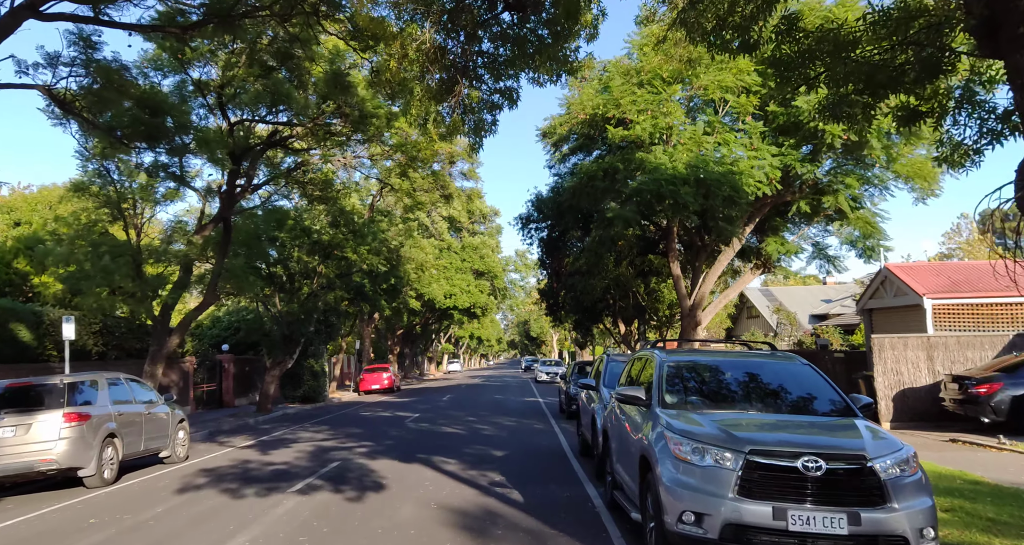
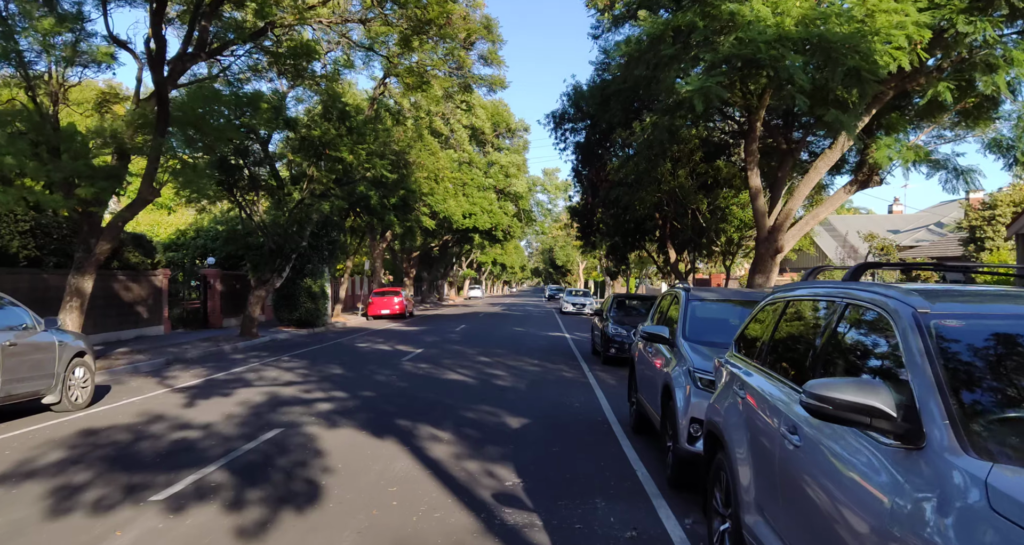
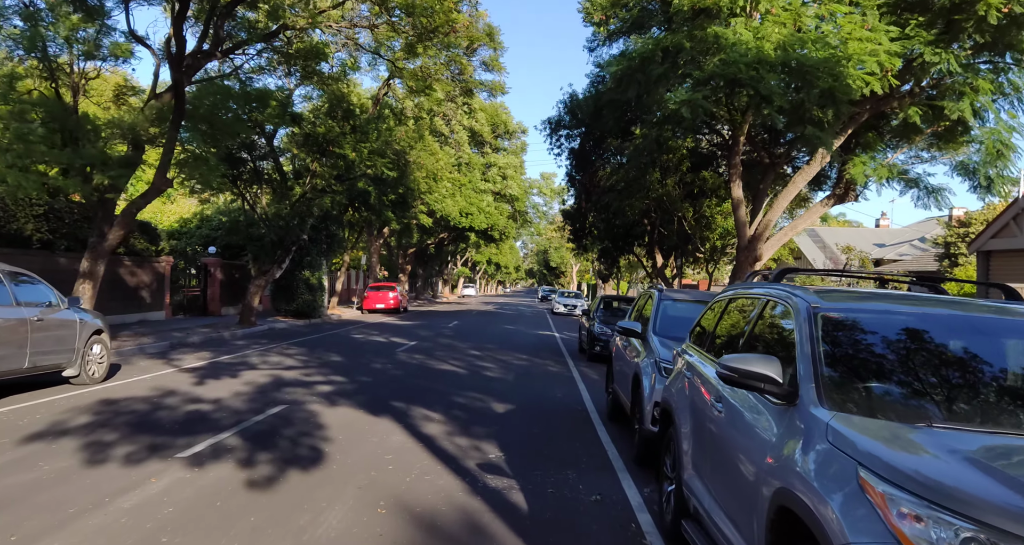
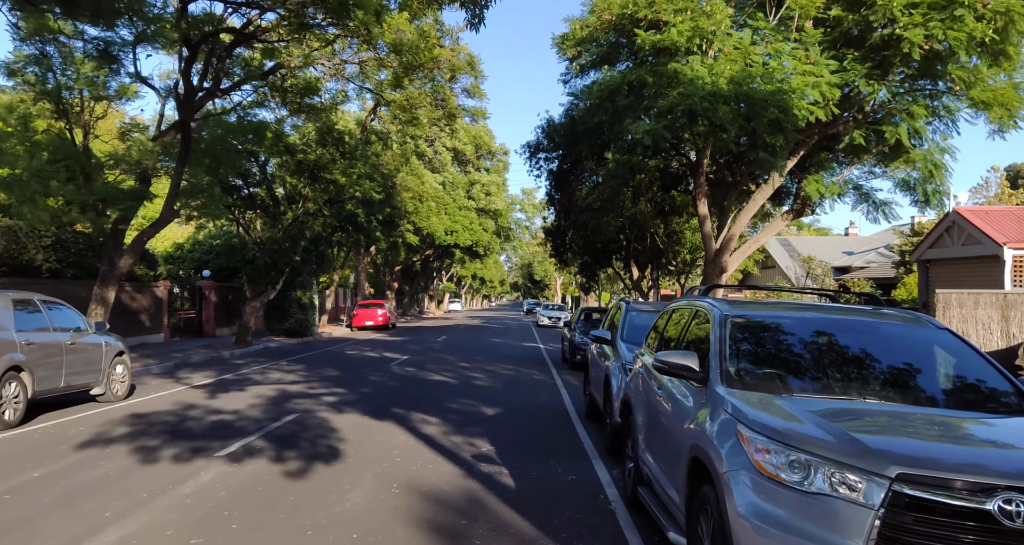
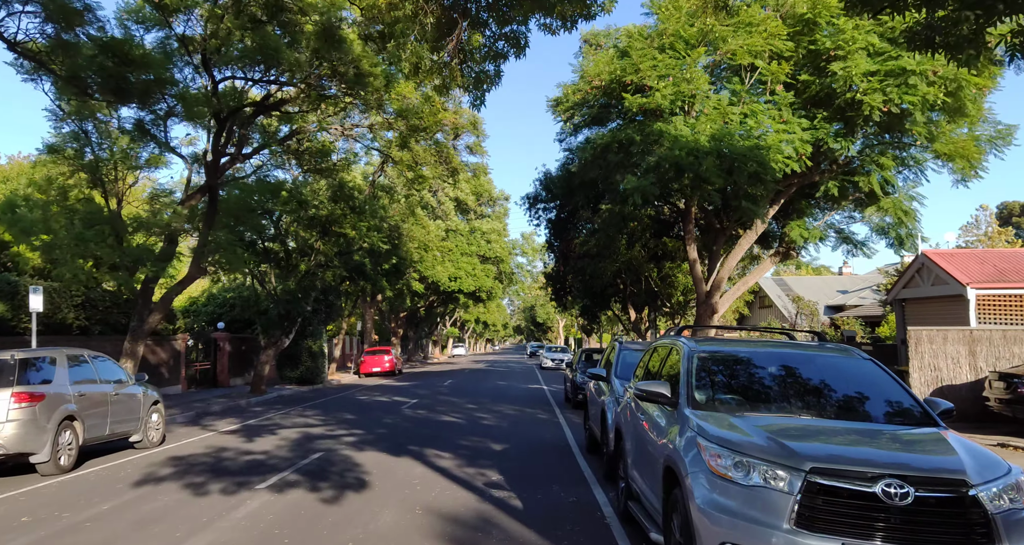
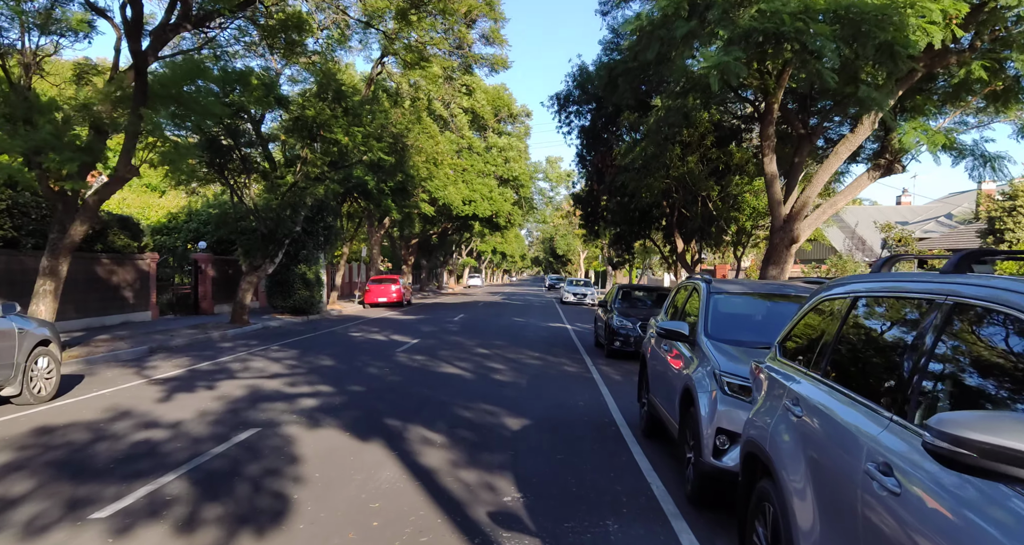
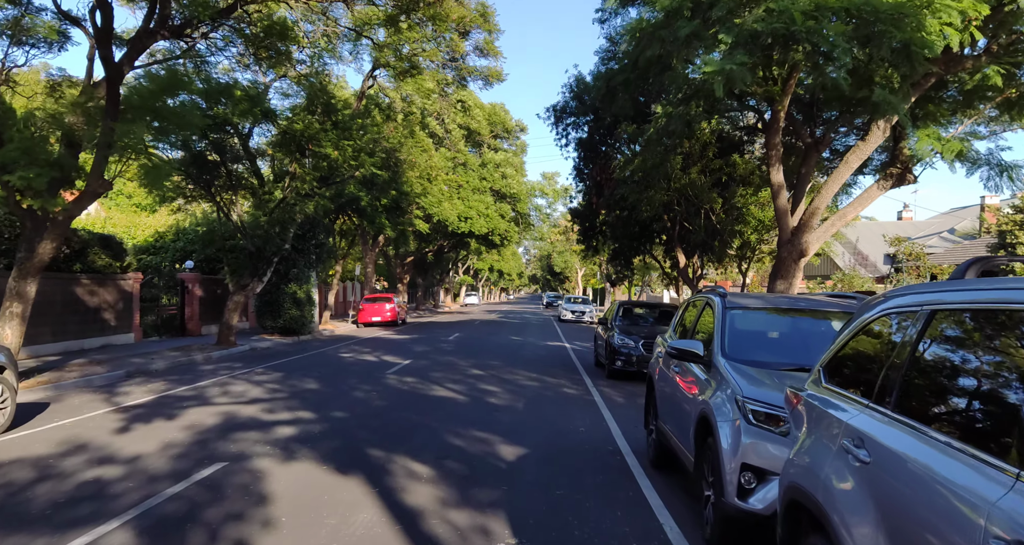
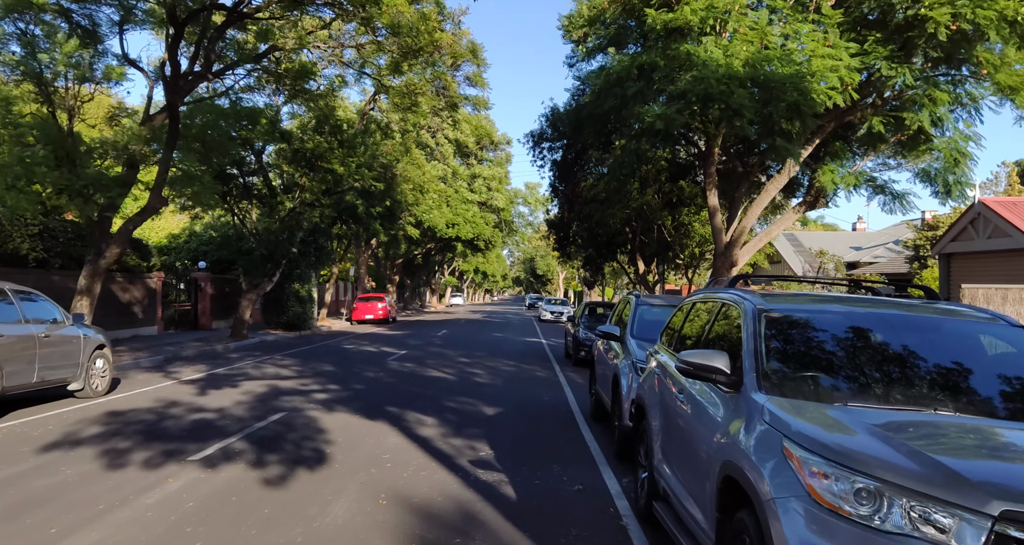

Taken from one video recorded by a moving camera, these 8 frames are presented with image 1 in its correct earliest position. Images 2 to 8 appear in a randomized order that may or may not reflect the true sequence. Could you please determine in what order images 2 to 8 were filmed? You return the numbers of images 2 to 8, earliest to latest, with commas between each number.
5, 4, 8, 3, 2, 6, 7
